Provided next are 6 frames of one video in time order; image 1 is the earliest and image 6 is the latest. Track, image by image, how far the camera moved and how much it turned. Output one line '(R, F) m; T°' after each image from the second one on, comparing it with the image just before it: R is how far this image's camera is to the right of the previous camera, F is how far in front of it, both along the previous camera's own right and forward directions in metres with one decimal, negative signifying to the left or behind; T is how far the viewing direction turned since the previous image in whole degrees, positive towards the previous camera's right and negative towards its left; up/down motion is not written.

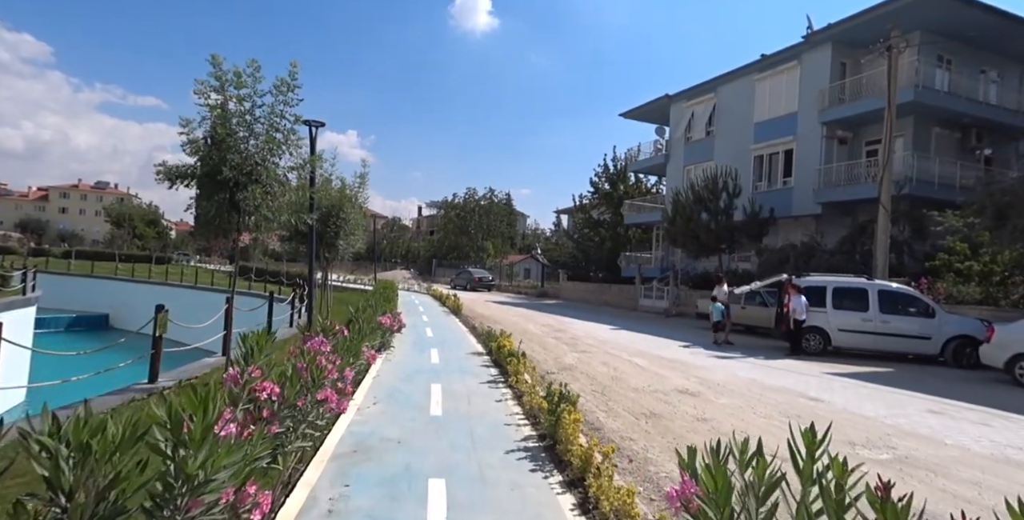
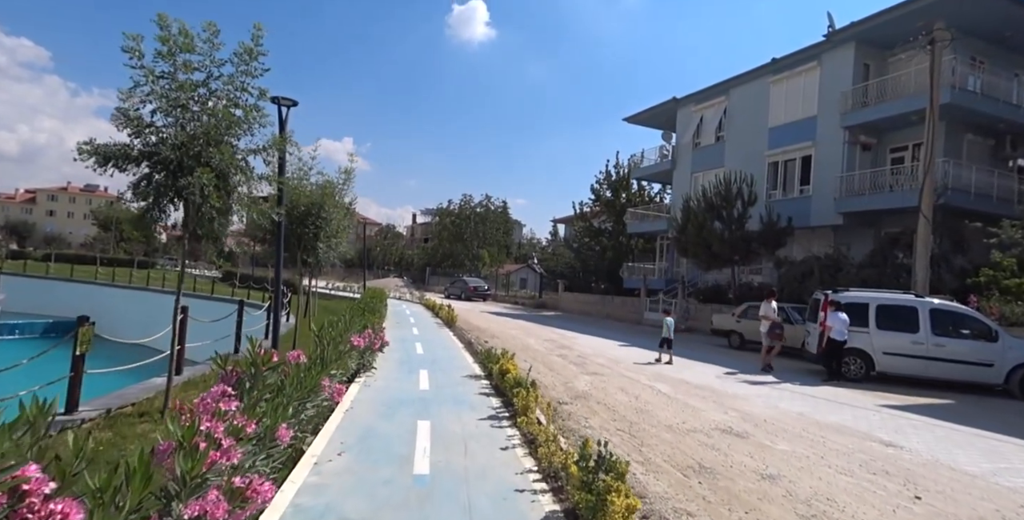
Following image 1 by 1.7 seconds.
(-0.2, +1.7) m; +1°
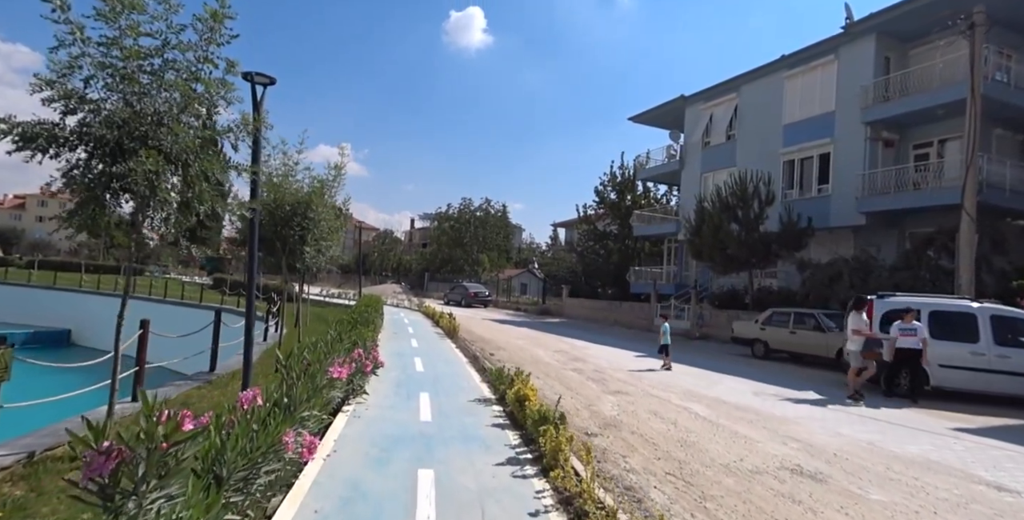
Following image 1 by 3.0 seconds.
(-0.3, +1.4) m; 0°
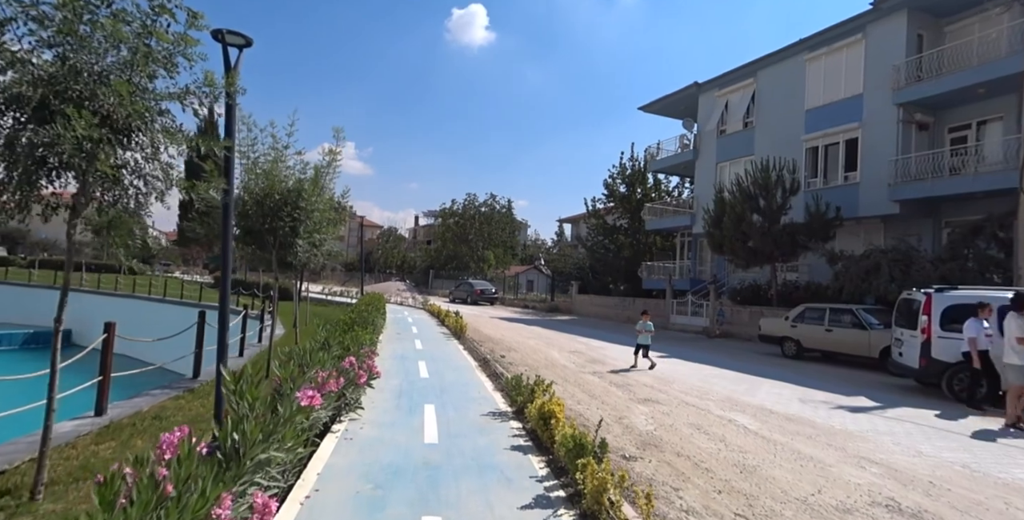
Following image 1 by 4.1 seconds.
(-0.2, +1.2) m; 0°
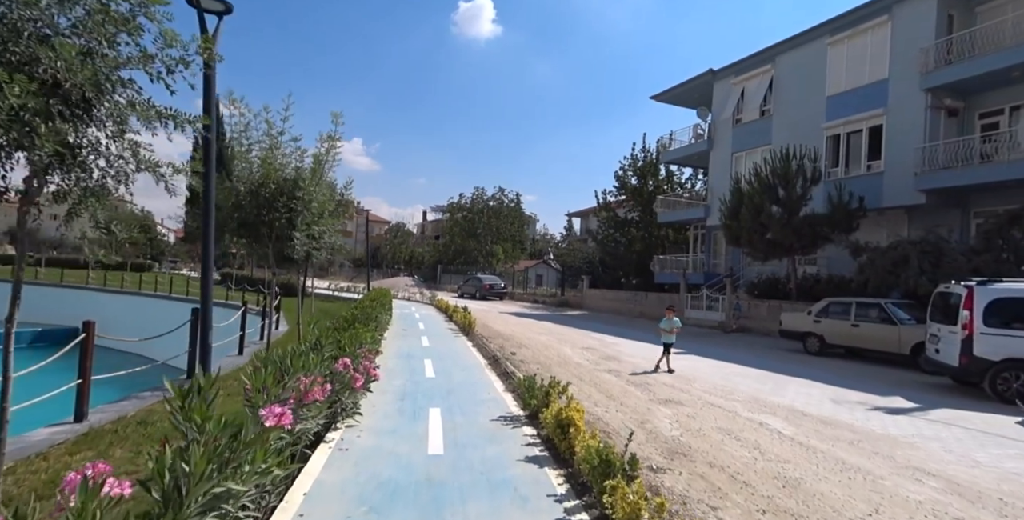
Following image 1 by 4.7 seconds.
(0.0, +0.6) m; -1°
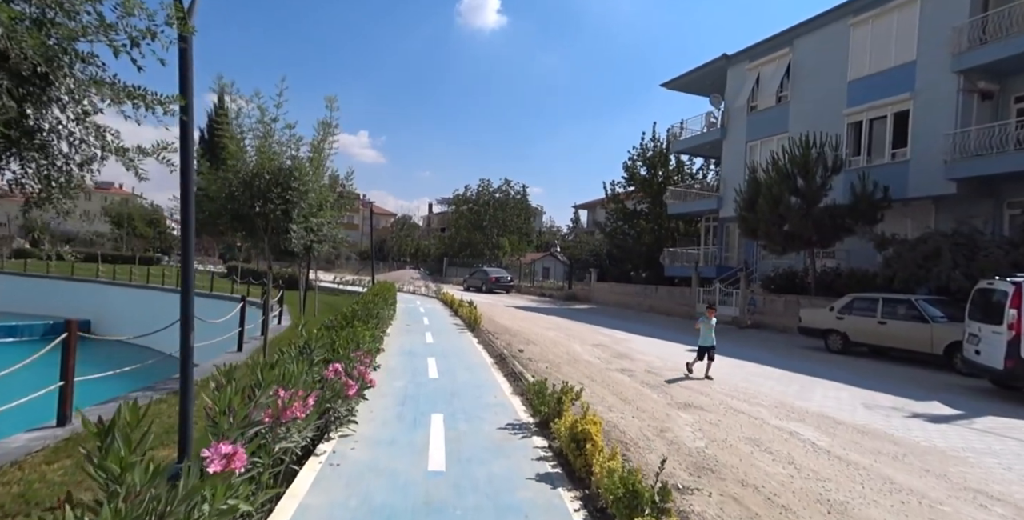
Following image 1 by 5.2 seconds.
(0.0, +0.6) m; -1°
